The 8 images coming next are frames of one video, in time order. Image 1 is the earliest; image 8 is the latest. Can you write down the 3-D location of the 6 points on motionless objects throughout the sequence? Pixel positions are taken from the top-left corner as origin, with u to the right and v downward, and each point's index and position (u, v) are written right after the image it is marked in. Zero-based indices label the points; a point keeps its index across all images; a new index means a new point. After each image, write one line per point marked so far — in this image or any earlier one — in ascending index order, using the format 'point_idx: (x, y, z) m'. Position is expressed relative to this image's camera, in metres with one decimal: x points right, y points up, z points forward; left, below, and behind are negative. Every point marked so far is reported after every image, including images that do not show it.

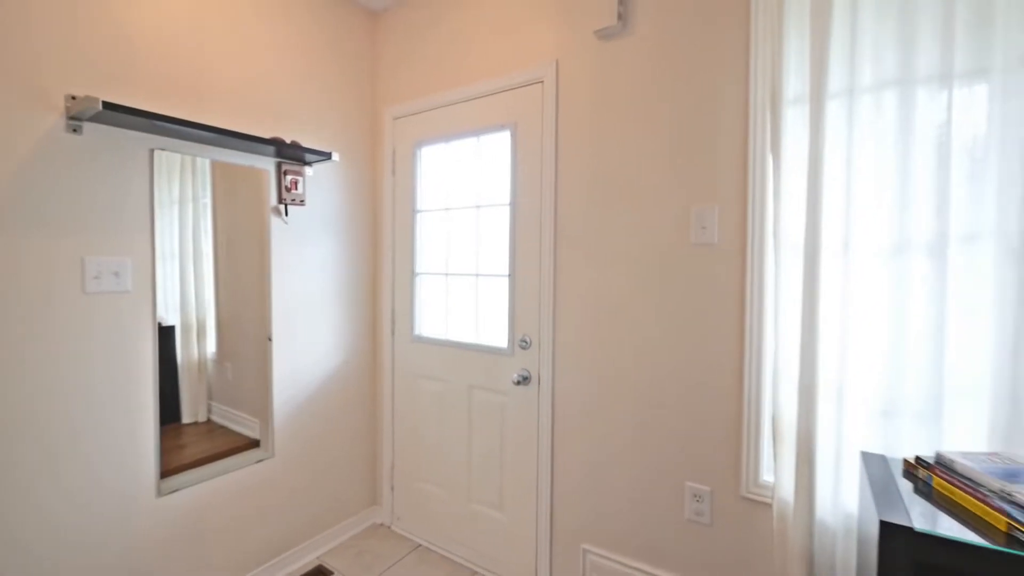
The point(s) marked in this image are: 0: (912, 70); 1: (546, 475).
0: (+1.0, +0.5, +1.2) m
1: (+0.1, -0.8, +2.0) m
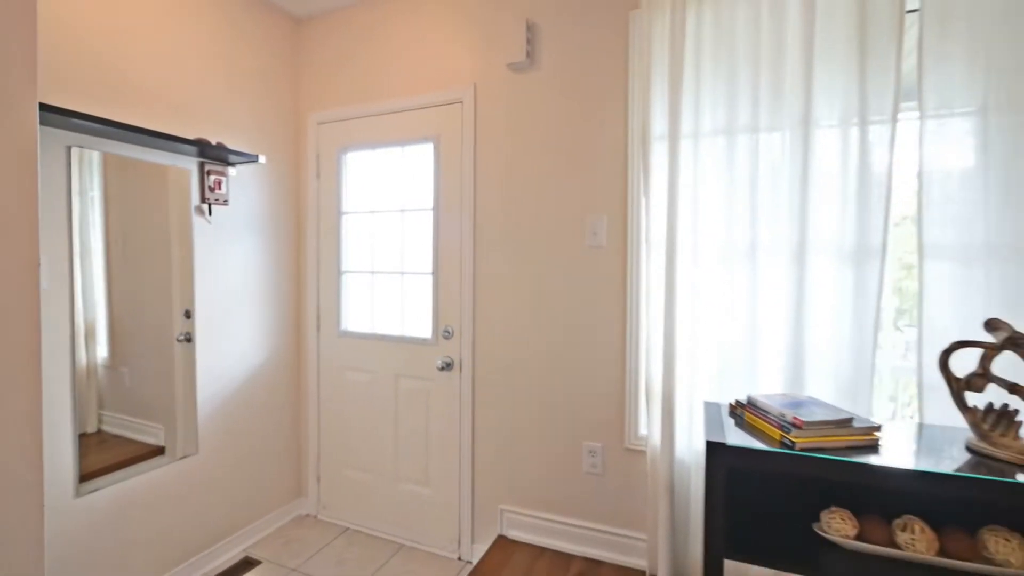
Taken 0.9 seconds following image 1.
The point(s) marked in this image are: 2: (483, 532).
0: (+0.8, +0.6, +1.6) m
1: (-0.2, -0.7, +2.2) m
2: (-0.1, -1.1, +2.2) m
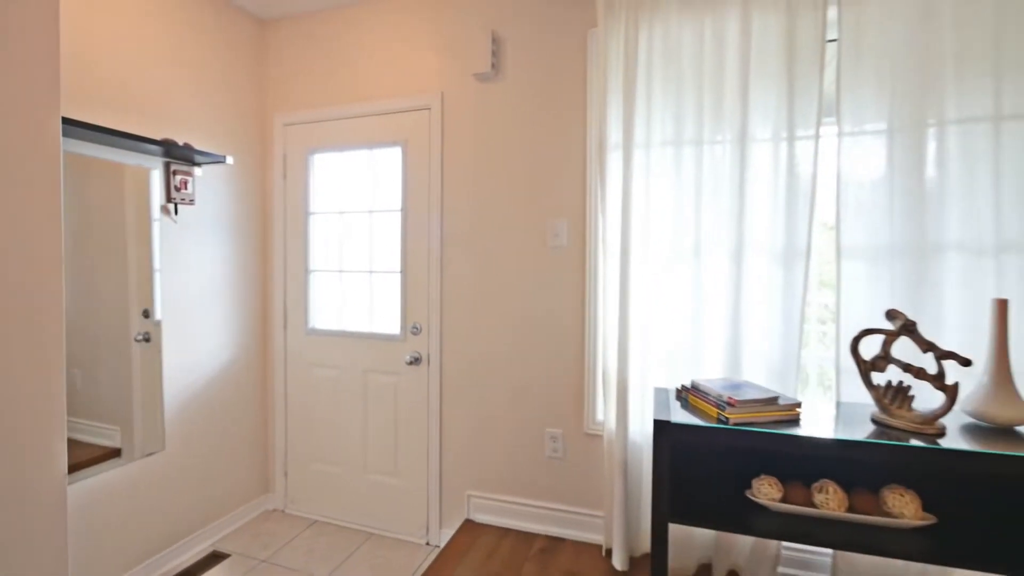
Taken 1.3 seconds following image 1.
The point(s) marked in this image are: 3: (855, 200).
0: (+0.6, +0.6, +1.8) m
1: (-0.4, -0.7, +2.3) m
2: (-0.3, -1.1, +2.3) m
3: (+1.2, +0.3, +1.6) m
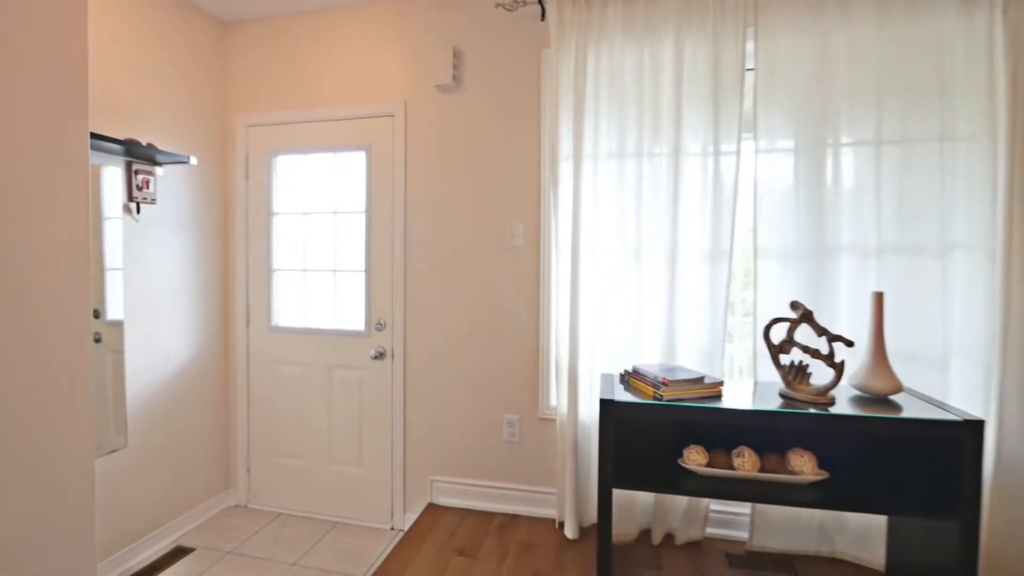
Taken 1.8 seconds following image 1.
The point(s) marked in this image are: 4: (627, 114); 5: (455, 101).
0: (+0.5, +0.6, +2.0) m
1: (-0.6, -0.7, +2.4) m
2: (-0.5, -1.1, +2.4) m
3: (+1.0, +0.3, +1.9) m
4: (+0.5, +0.7, +2.0) m
5: (-0.3, +0.9, +2.4) m
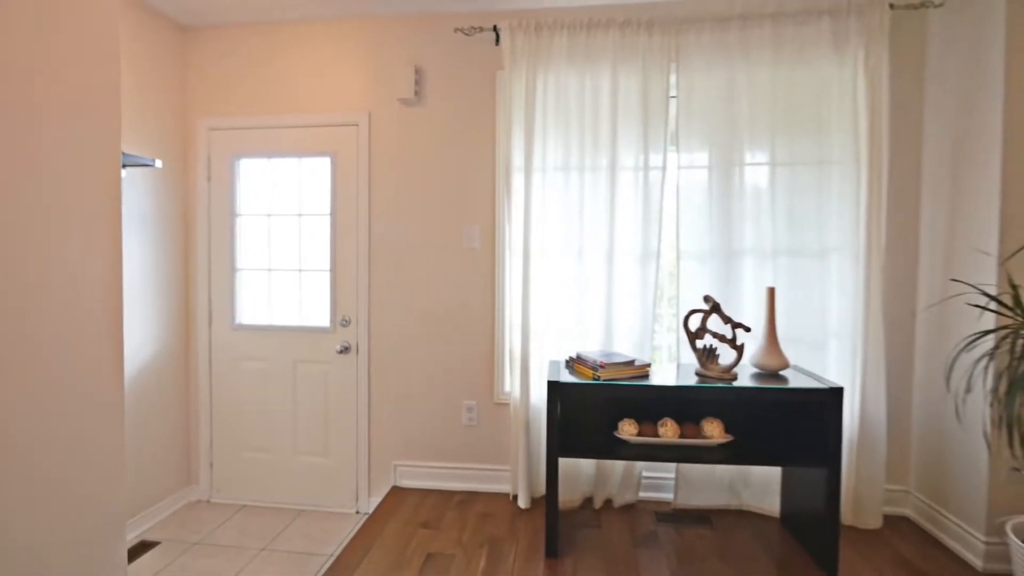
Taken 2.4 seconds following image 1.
0: (+0.3, +0.6, +2.3) m
1: (-0.8, -0.7, +2.6) m
2: (-0.7, -1.1, +2.6) m
3: (+0.8, +0.3, +2.2) m
4: (+0.3, +0.7, +2.3) m
5: (-0.5, +0.9, +2.6) m
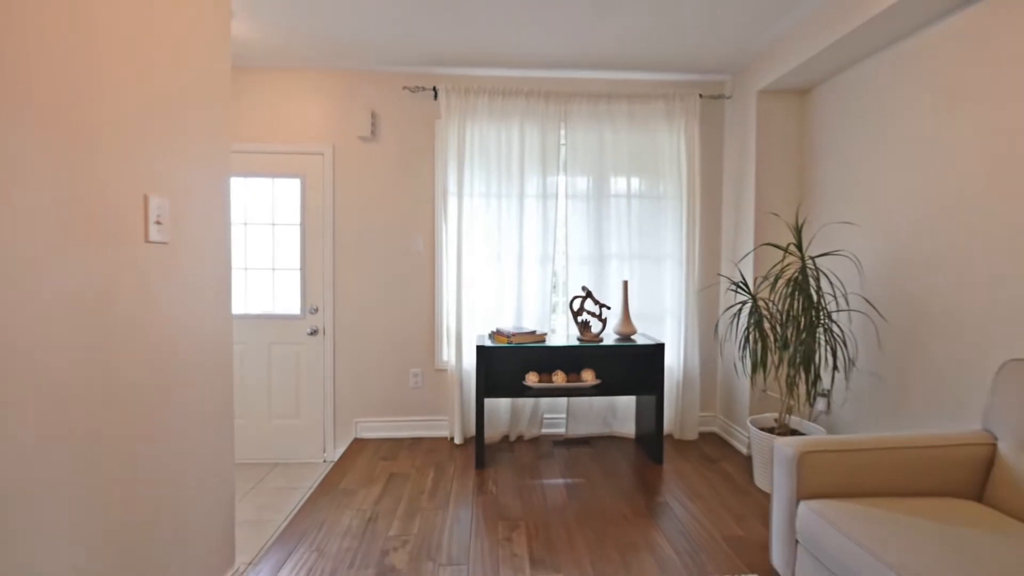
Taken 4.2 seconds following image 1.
0: (-0.1, +0.6, +3.2) m
1: (-1.2, -0.7, +3.3) m
2: (-1.2, -1.0, +3.3) m
3: (+0.4, +0.4, +3.2) m
4: (-0.1, +0.8, +3.2) m
5: (-1.0, +1.0, +3.3) m
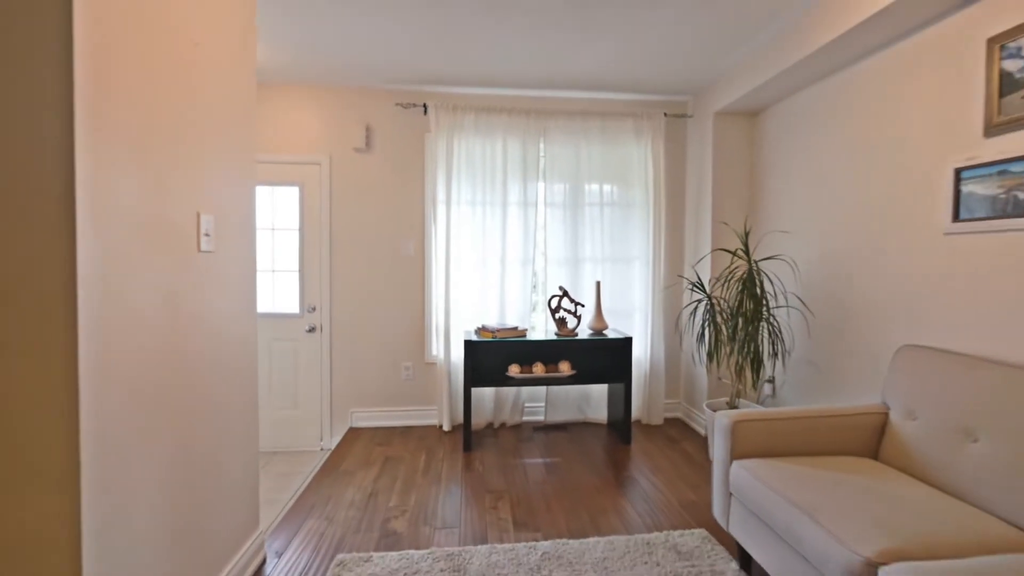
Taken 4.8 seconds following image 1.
0: (-0.3, +0.6, +3.5) m
1: (-1.4, -0.7, +3.5) m
2: (-1.3, -1.0, +3.6) m
3: (+0.3, +0.4, +3.5) m
4: (-0.2, +0.8, +3.5) m
5: (-1.1, +1.0, +3.6) m
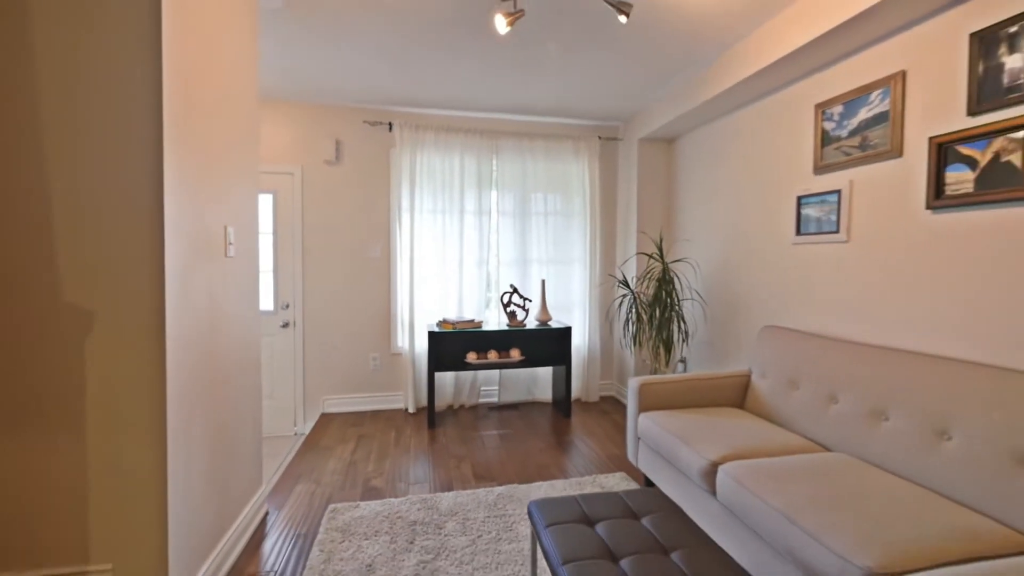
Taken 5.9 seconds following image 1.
0: (-0.6, +0.7, +3.9) m
1: (-1.7, -0.7, +3.9) m
2: (-1.6, -1.0, +3.9) m
3: (-0.1, +0.4, +4.0) m
4: (-0.6, +0.8, +3.9) m
5: (-1.4, +1.0, +3.9) m
